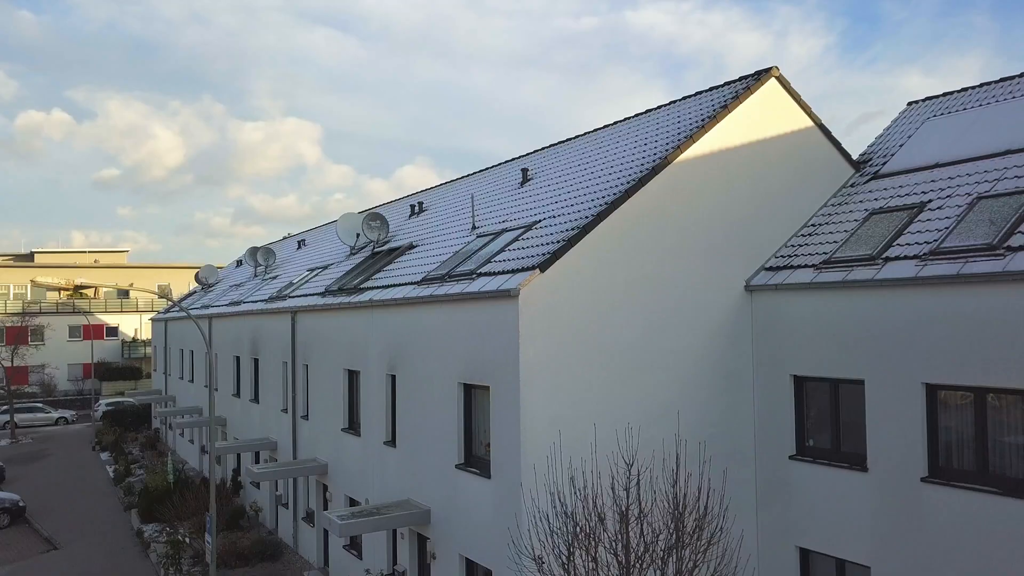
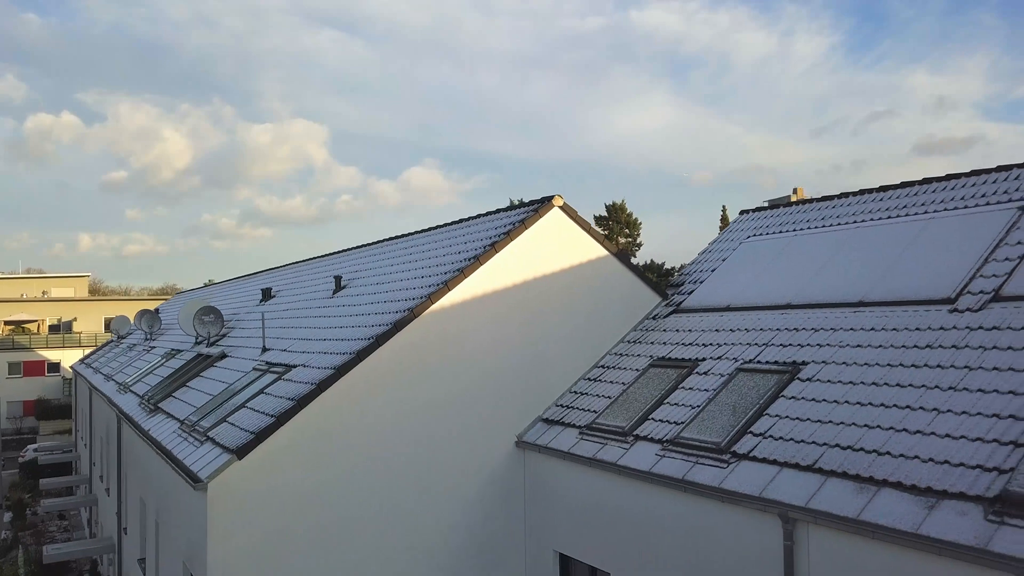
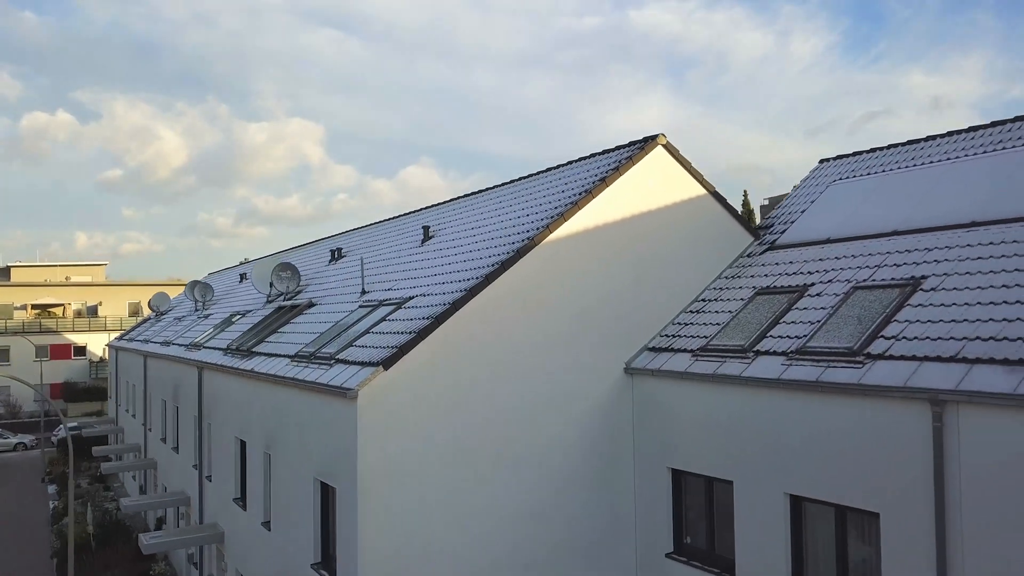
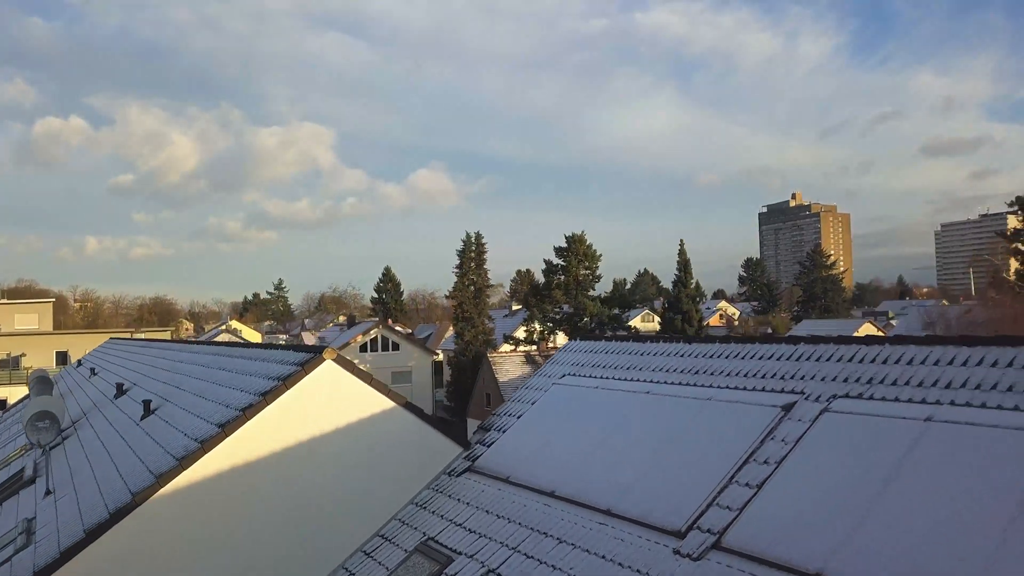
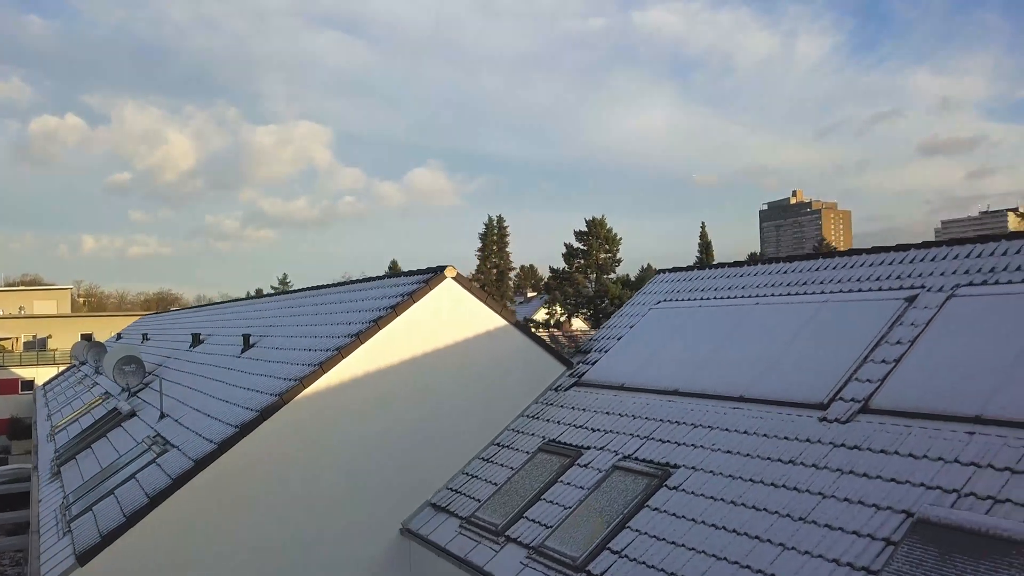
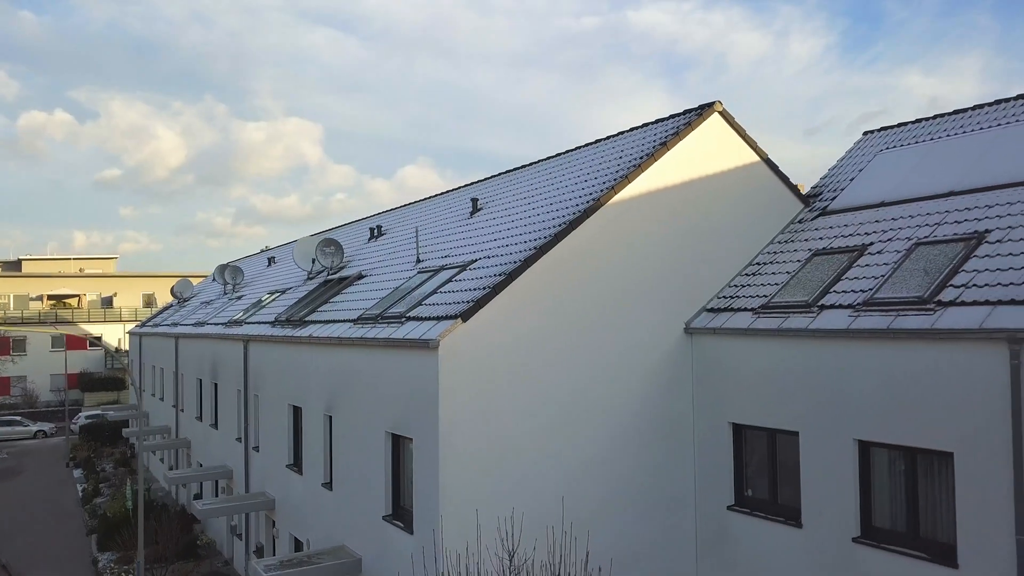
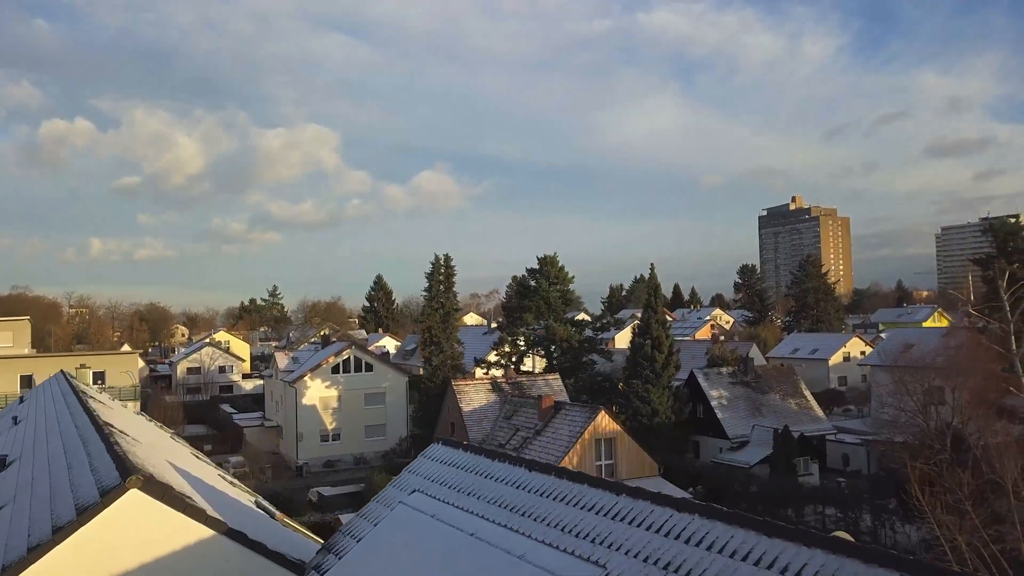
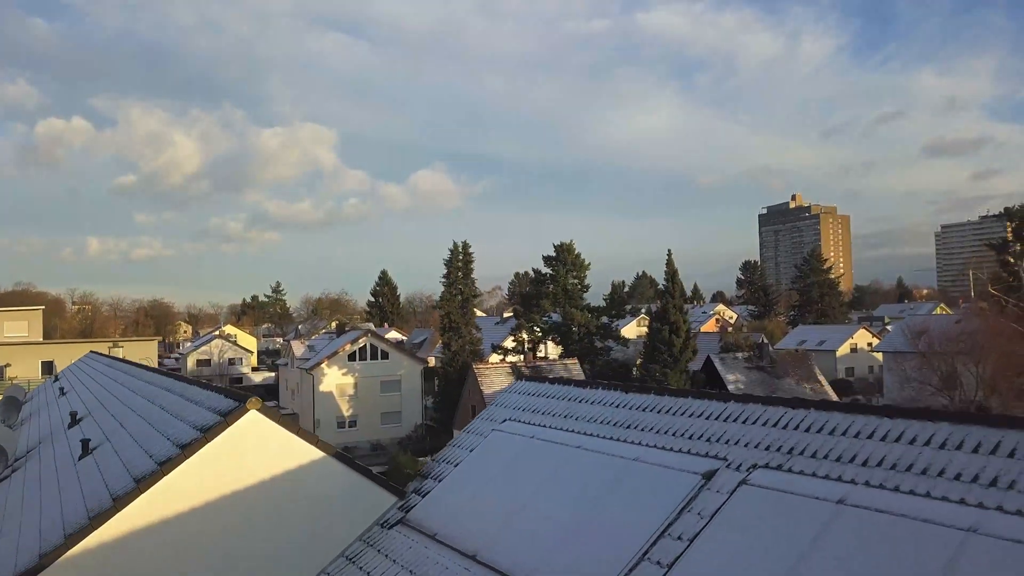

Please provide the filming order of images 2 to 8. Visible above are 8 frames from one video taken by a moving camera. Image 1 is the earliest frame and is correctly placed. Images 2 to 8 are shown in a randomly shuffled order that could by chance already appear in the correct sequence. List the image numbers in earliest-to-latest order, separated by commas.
6, 3, 2, 5, 4, 8, 7
